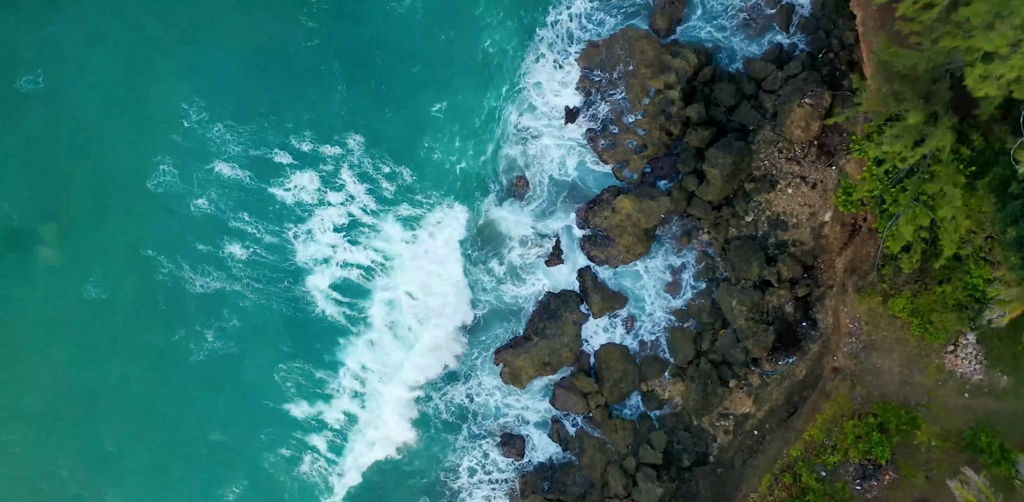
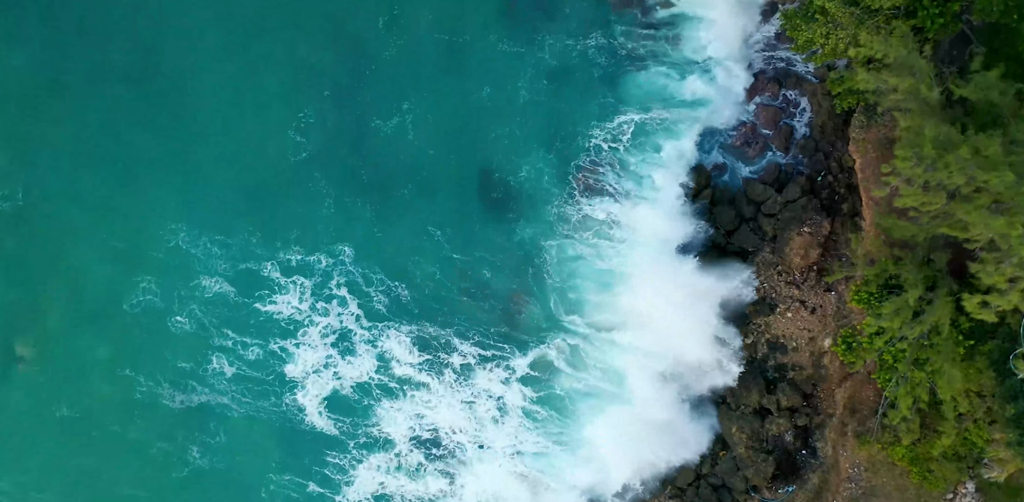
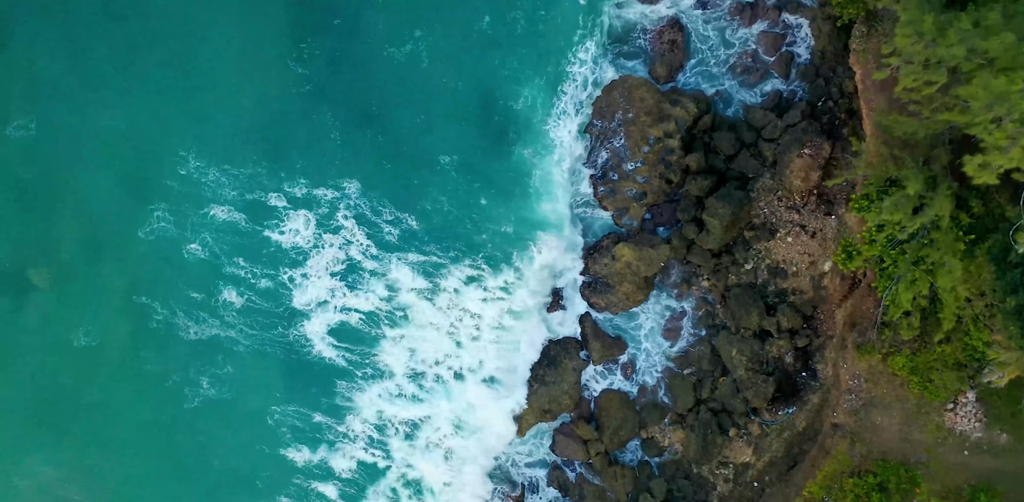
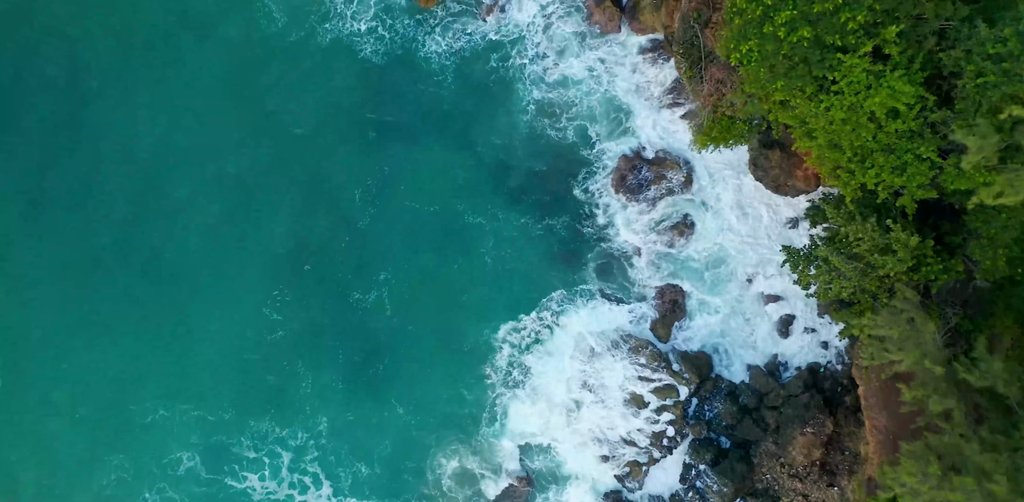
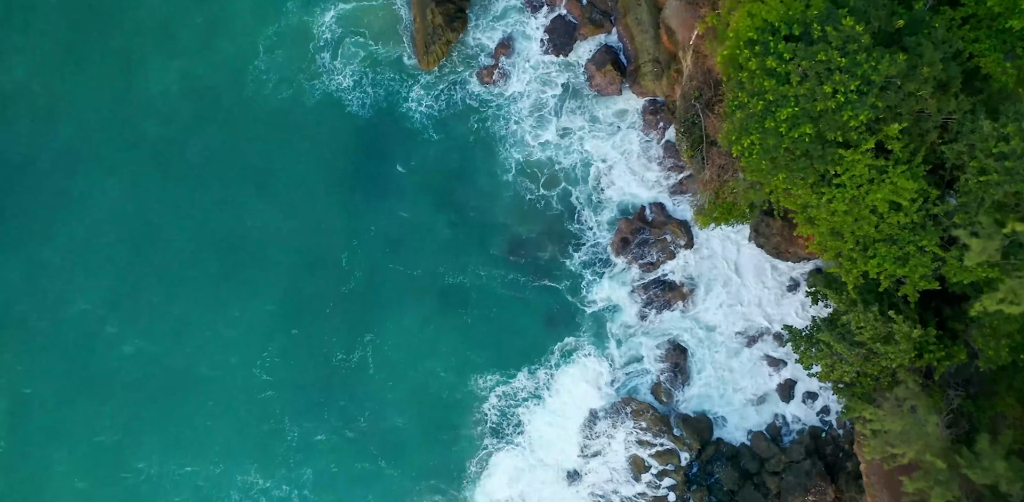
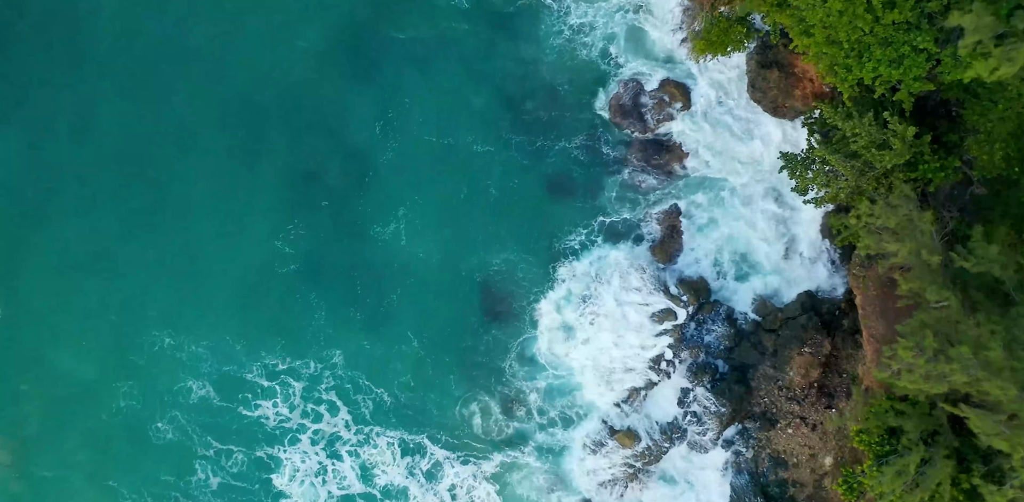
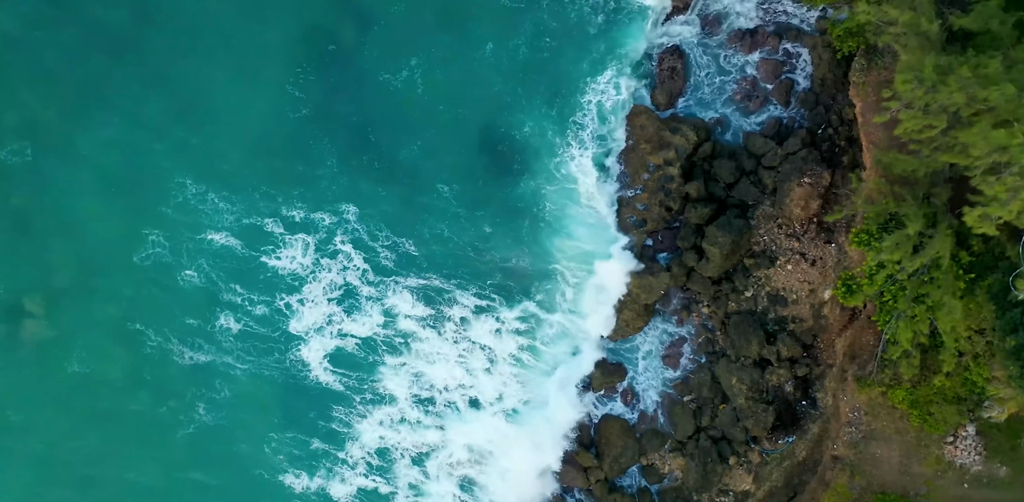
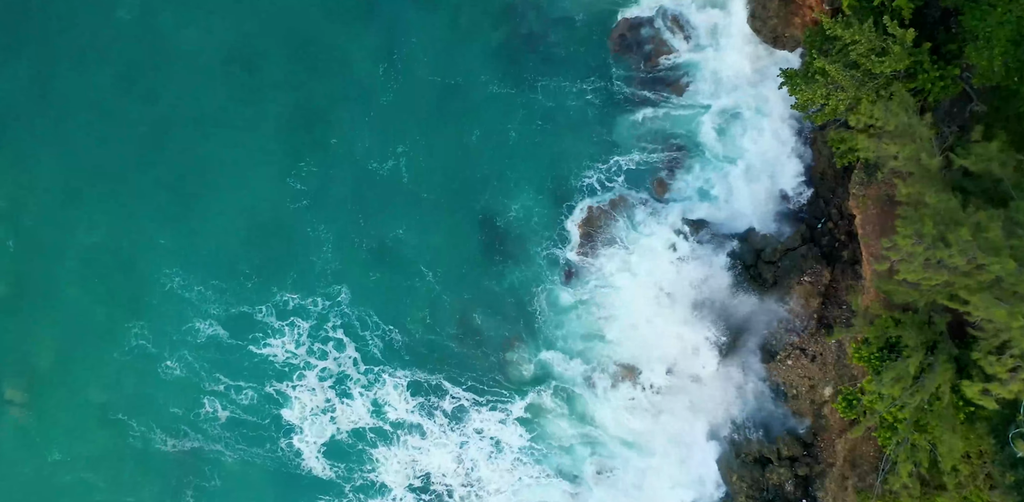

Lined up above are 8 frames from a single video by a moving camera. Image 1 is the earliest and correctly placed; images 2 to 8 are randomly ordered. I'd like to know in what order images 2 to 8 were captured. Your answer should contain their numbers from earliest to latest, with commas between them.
3, 7, 2, 8, 6, 4, 5
